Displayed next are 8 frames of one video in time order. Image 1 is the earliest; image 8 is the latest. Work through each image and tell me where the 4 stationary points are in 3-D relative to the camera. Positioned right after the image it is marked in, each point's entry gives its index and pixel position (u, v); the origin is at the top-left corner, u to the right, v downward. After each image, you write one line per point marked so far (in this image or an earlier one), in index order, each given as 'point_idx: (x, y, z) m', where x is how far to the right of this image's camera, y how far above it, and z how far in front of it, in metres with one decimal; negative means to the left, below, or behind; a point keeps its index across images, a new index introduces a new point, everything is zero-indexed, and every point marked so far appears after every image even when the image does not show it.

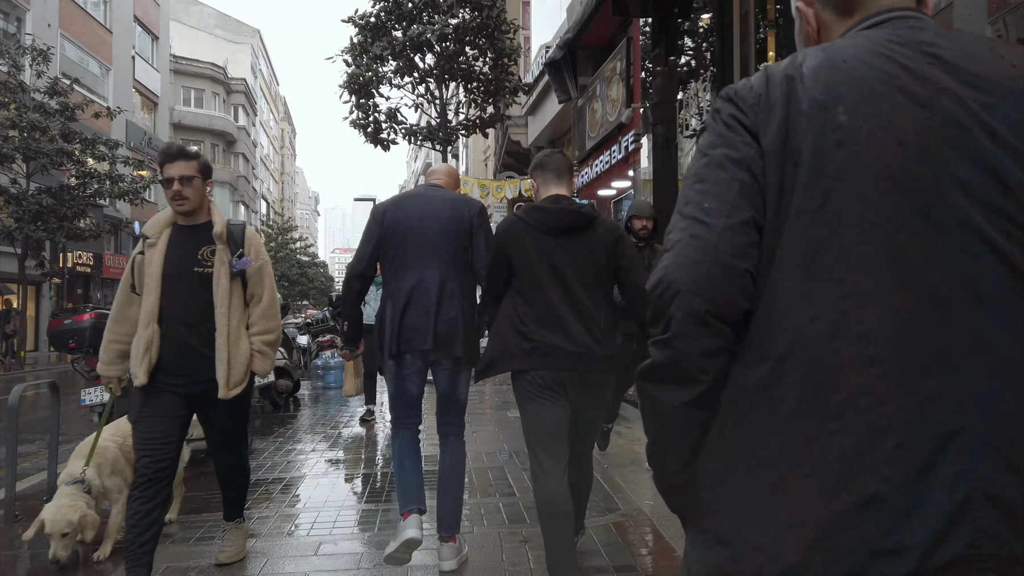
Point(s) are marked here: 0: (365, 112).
0: (-2.3, +2.8, +11.7) m
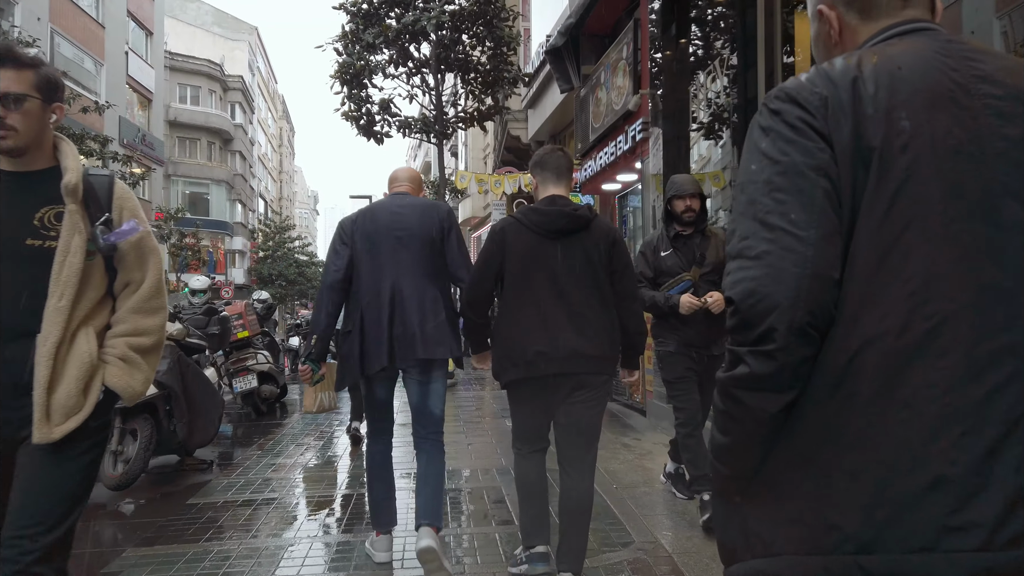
0: (-2.3, +2.8, +11.2) m
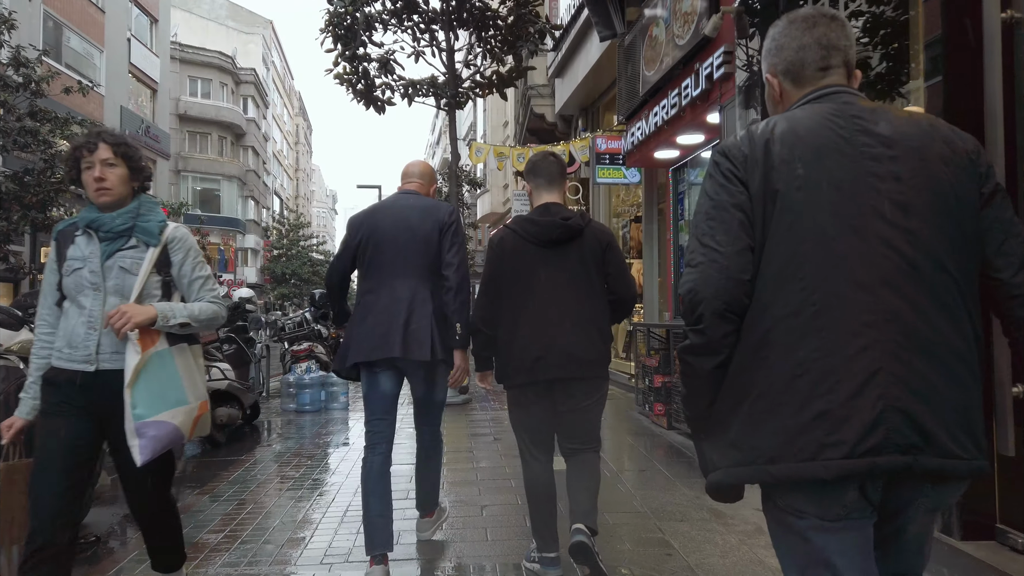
0: (-2.0, +2.8, +9.4) m
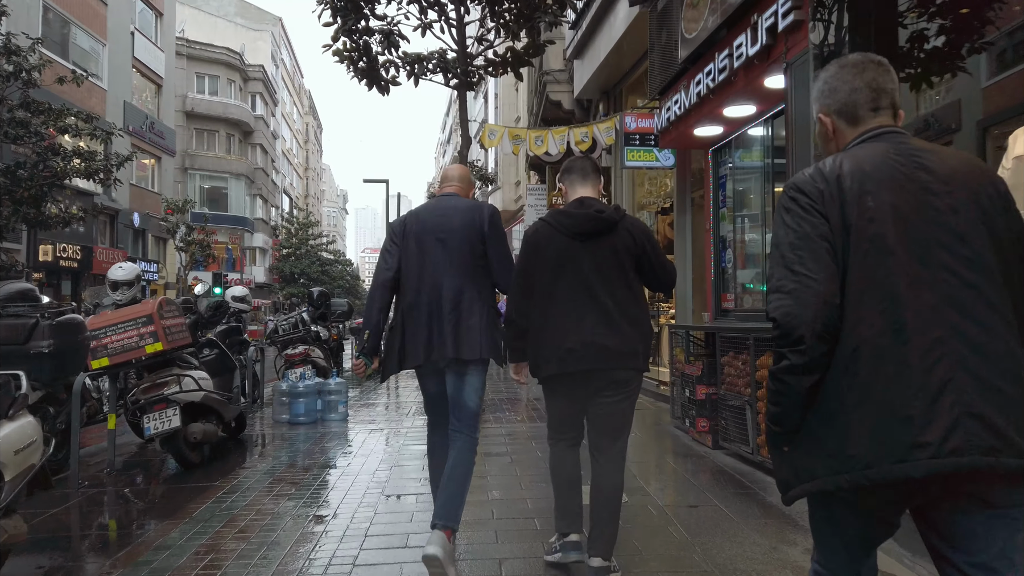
0: (-1.8, +2.9, +8.5) m
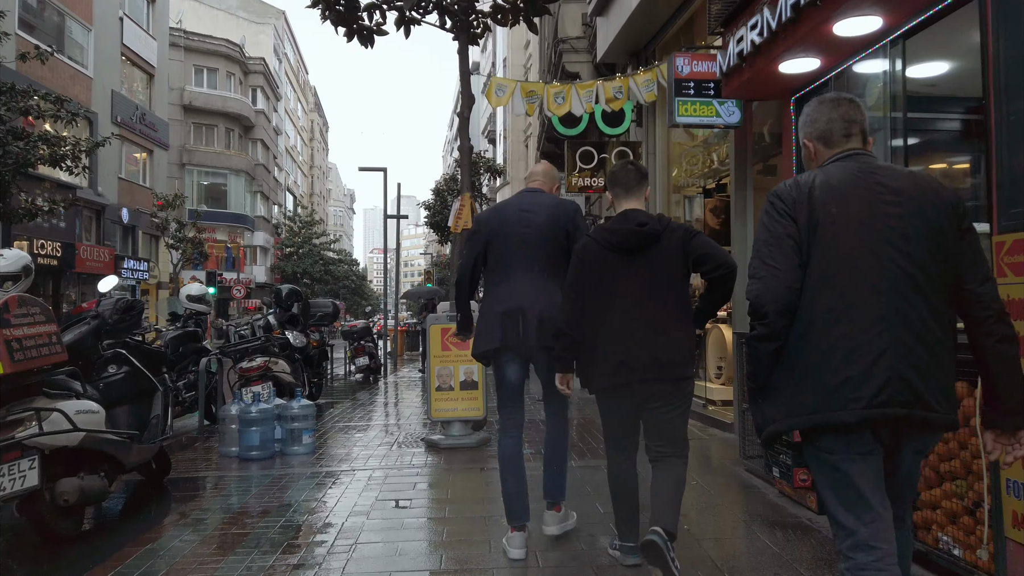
0: (-1.7, +2.9, +6.8) m
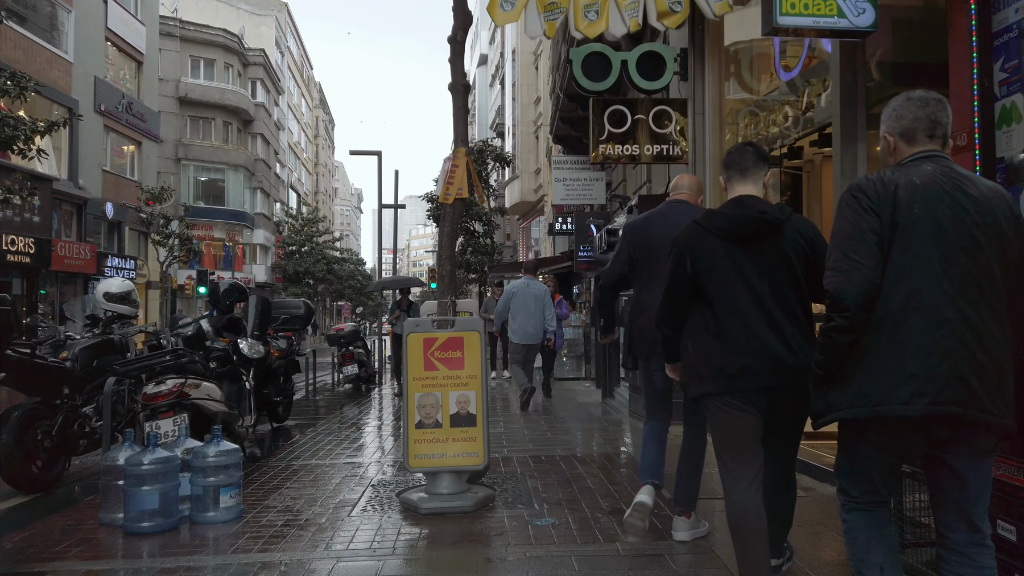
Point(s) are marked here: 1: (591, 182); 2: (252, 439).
0: (-1.6, +2.9, +5.0) m
1: (+1.4, +1.9, +13.5) m
2: (-2.7, -1.5, +7.5) m
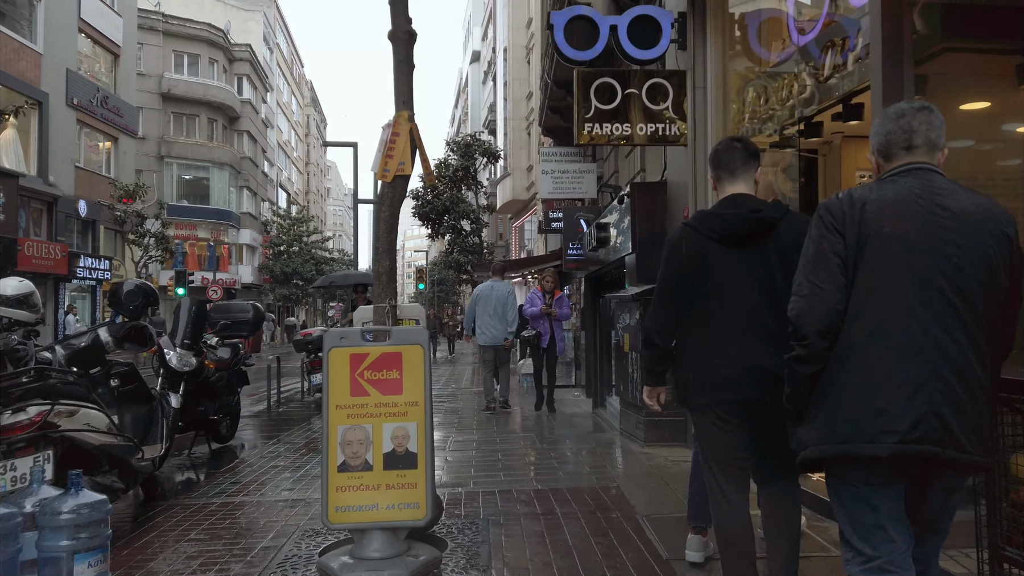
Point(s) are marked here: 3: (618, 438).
0: (-1.8, +2.9, +4.0) m
1: (+1.2, +1.9, +12.6) m
2: (-2.9, -1.6, +6.6) m
3: (+1.0, -1.4, +6.9) m
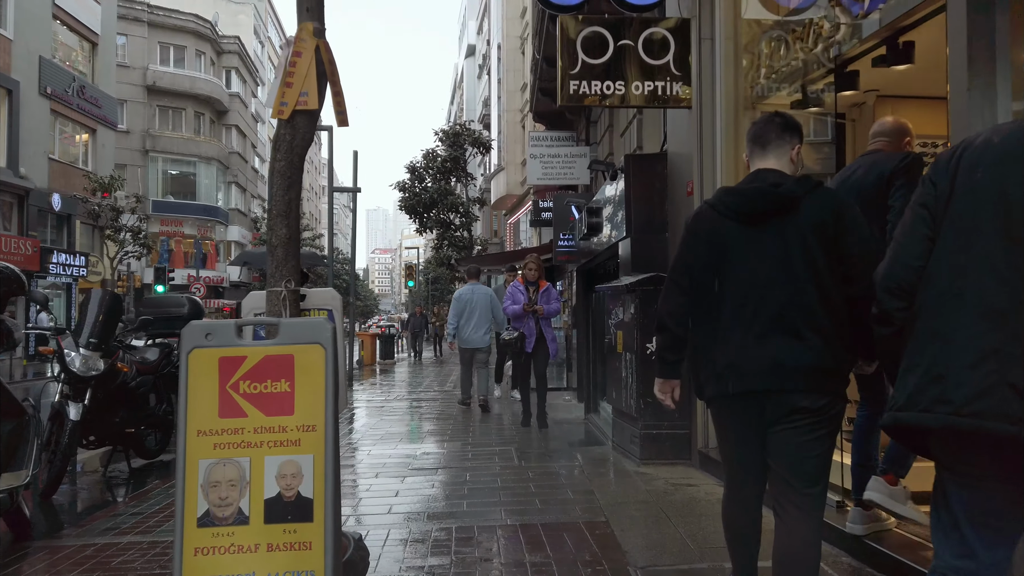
0: (-2.0, +3.0, +3.0) m
1: (+0.9, +2.0, +11.6) m
2: (-3.1, -1.5, +5.6) m
3: (+0.8, -1.3, +5.9) m
